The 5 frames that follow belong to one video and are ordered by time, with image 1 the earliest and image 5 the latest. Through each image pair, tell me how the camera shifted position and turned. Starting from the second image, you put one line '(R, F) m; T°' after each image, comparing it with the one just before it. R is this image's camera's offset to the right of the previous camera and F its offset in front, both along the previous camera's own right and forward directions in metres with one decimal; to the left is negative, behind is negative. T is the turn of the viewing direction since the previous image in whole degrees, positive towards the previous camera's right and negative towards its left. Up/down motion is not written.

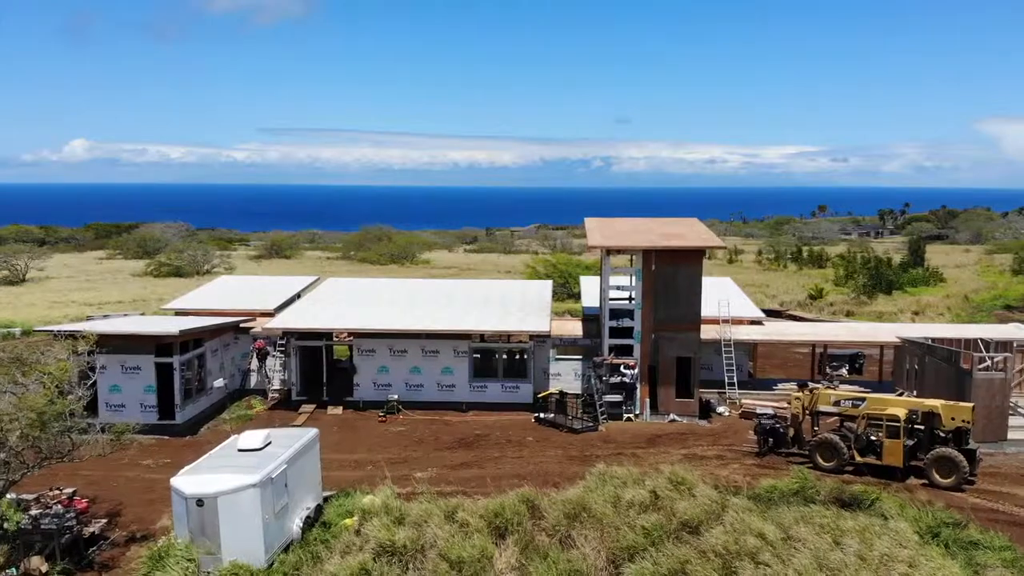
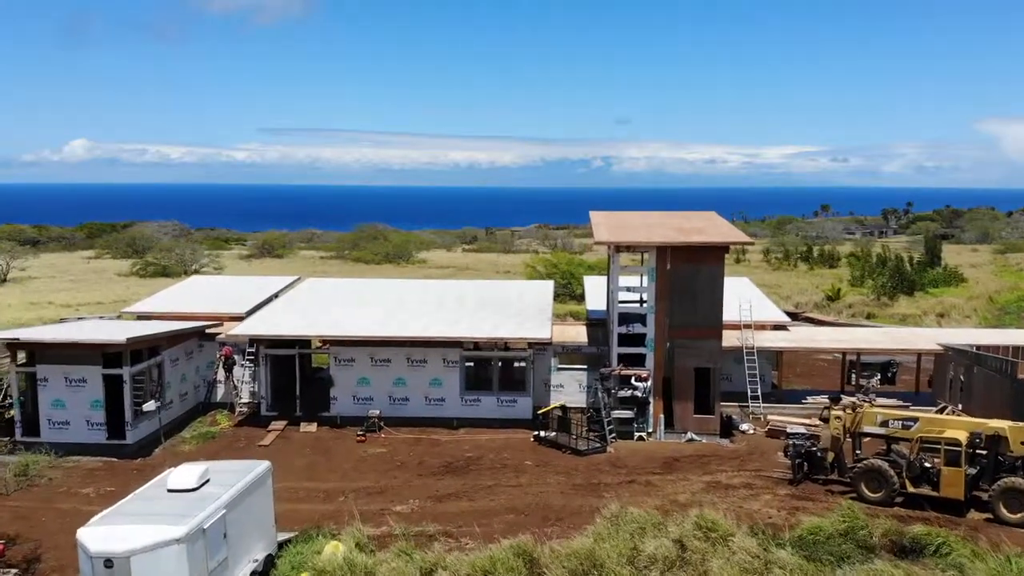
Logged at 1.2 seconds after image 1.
(+0.1, +2.5) m; 0°
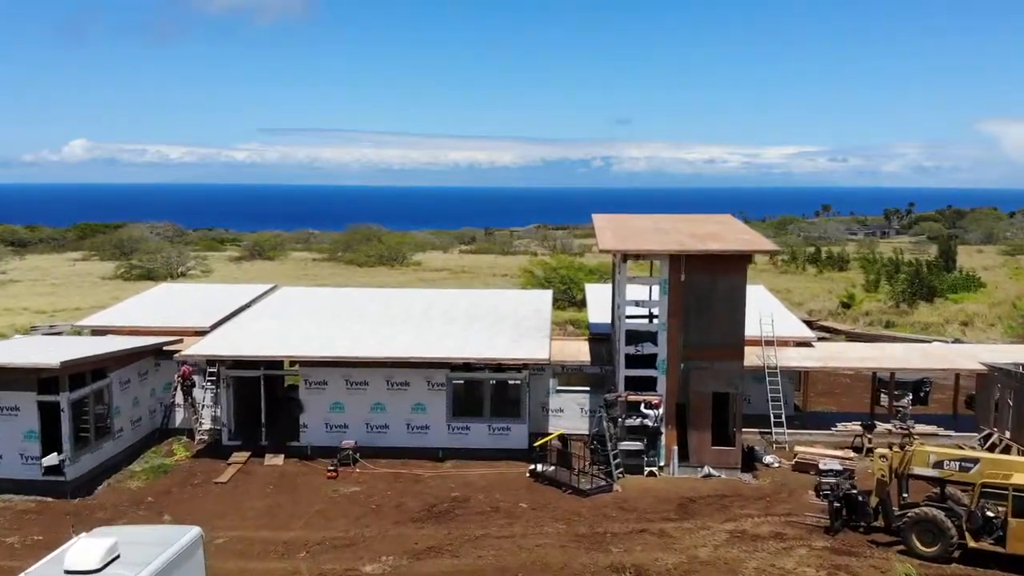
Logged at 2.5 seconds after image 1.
(+0.1, +2.3) m; 0°
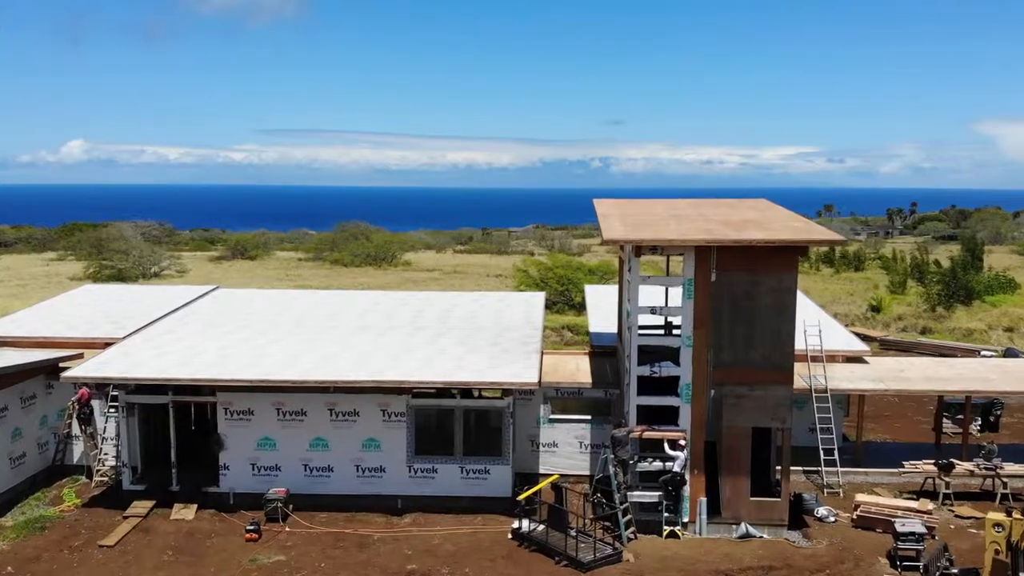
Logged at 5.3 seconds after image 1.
(+0.3, +3.8) m; 0°
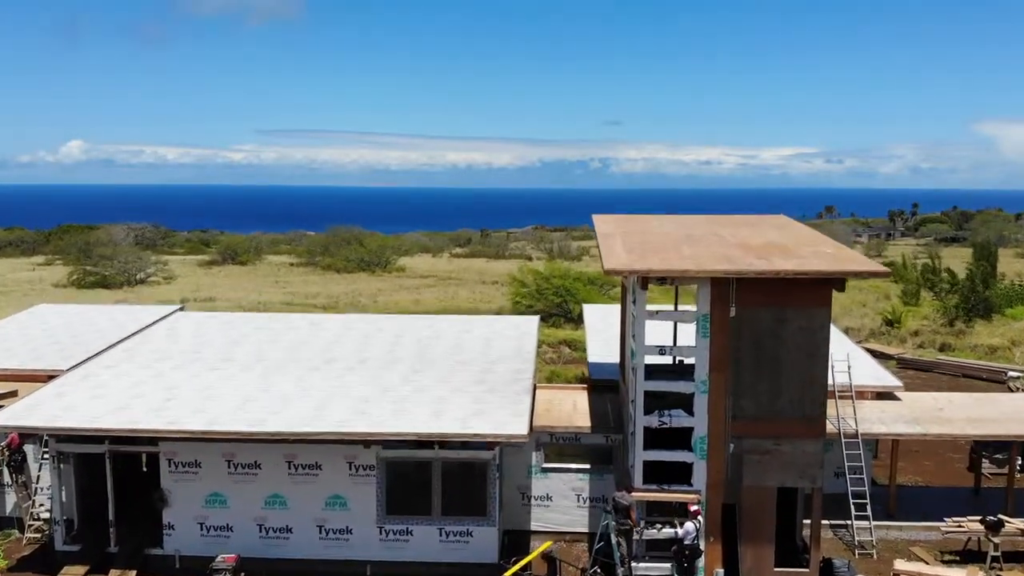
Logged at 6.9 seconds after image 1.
(+0.2, +1.8) m; 0°
